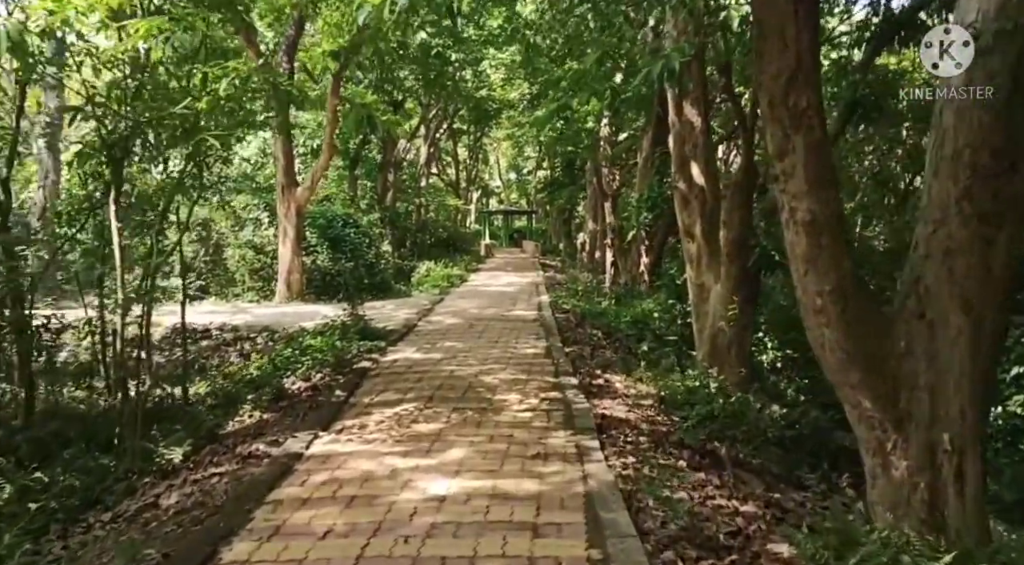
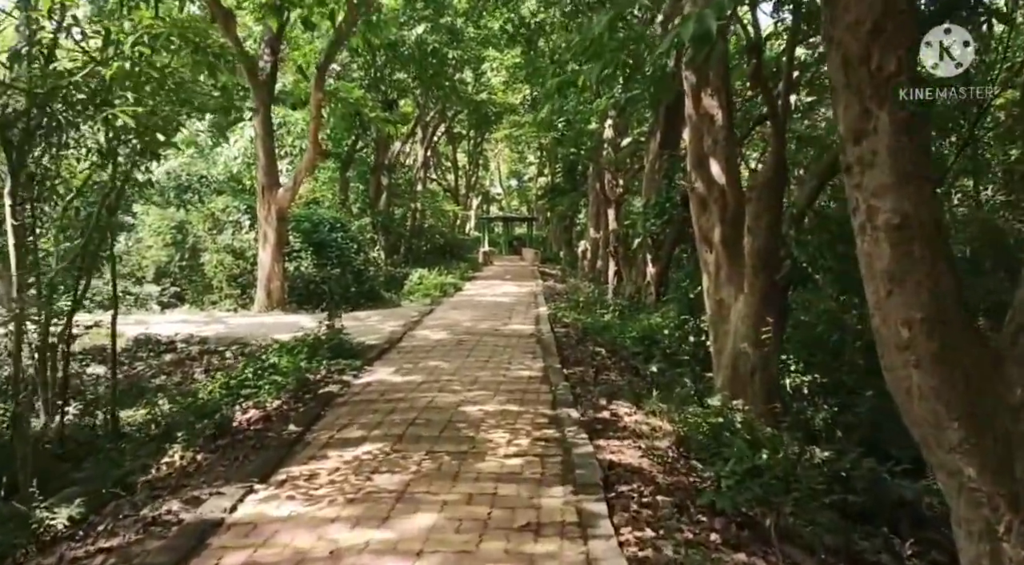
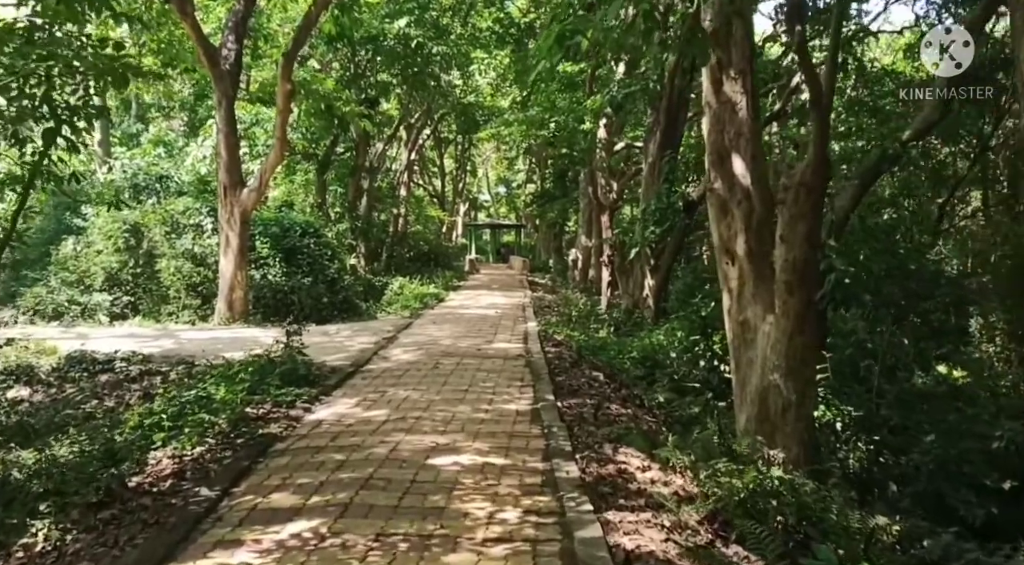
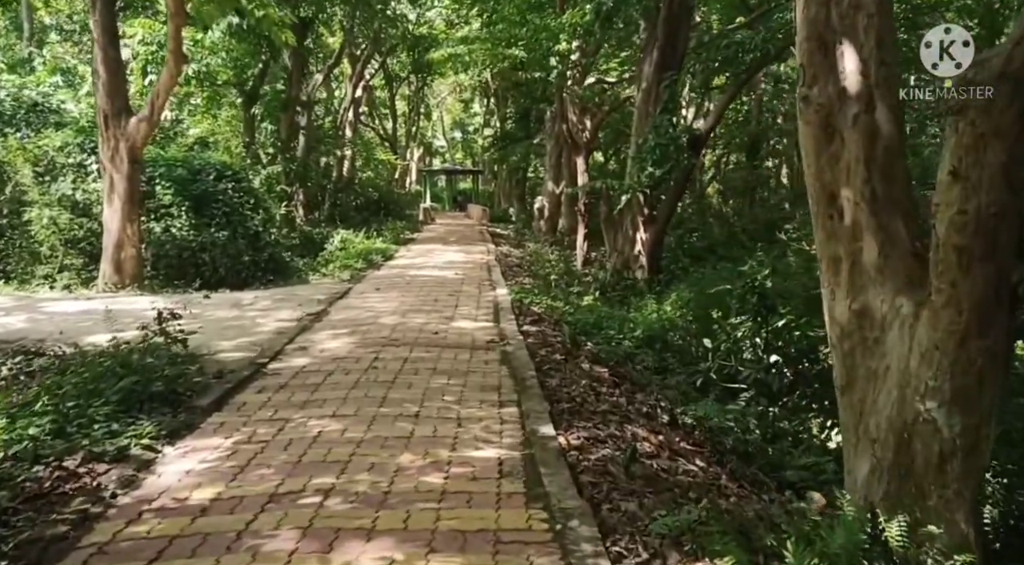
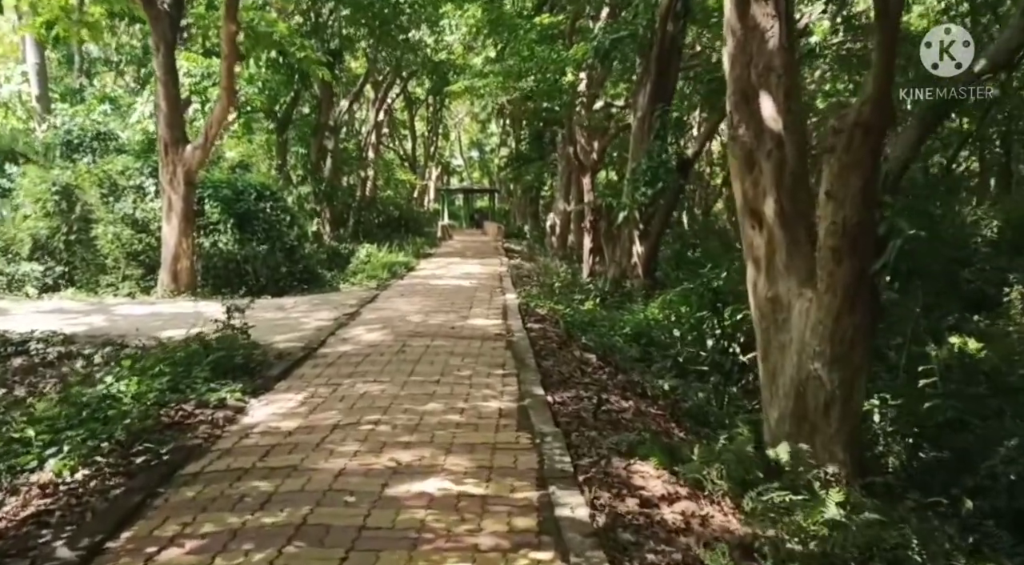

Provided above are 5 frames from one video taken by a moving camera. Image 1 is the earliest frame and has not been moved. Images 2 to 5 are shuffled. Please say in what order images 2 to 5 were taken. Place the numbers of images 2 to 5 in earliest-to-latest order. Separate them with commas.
2, 3, 5, 4
